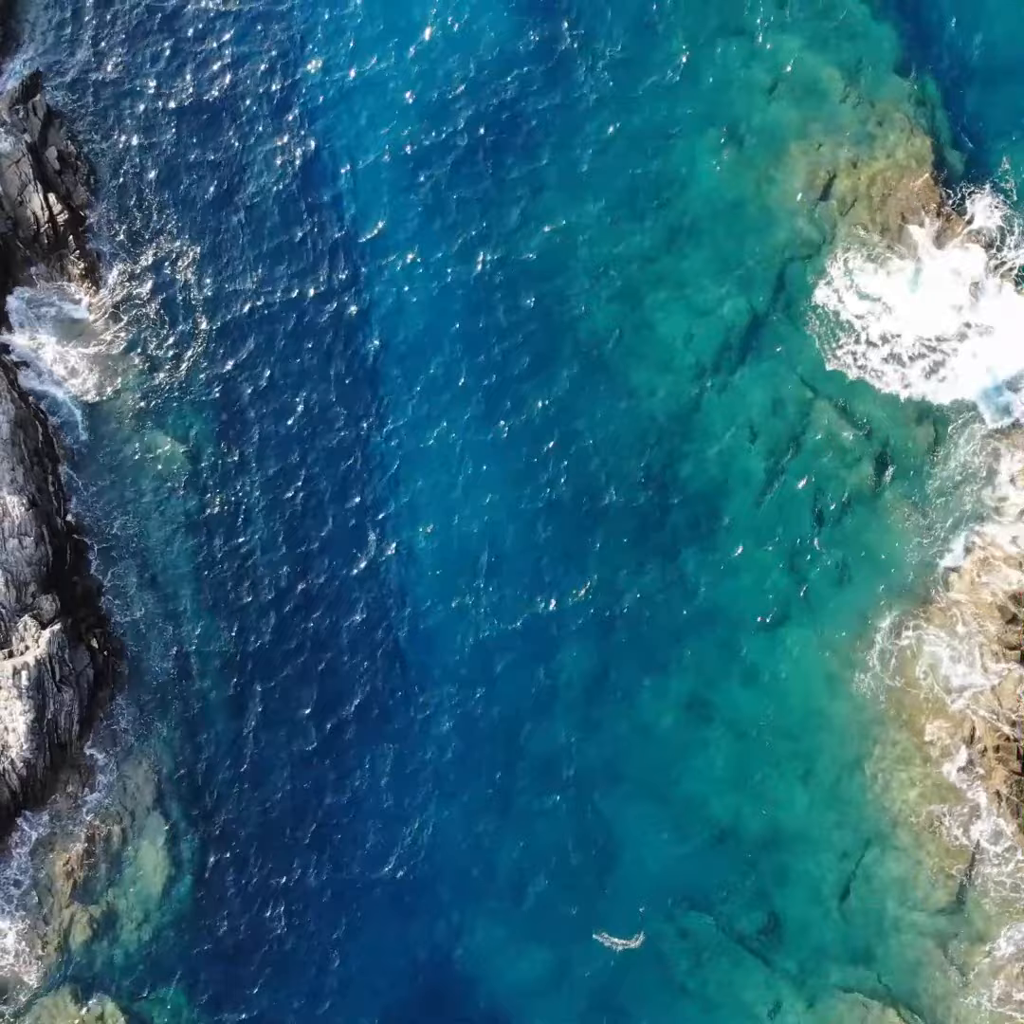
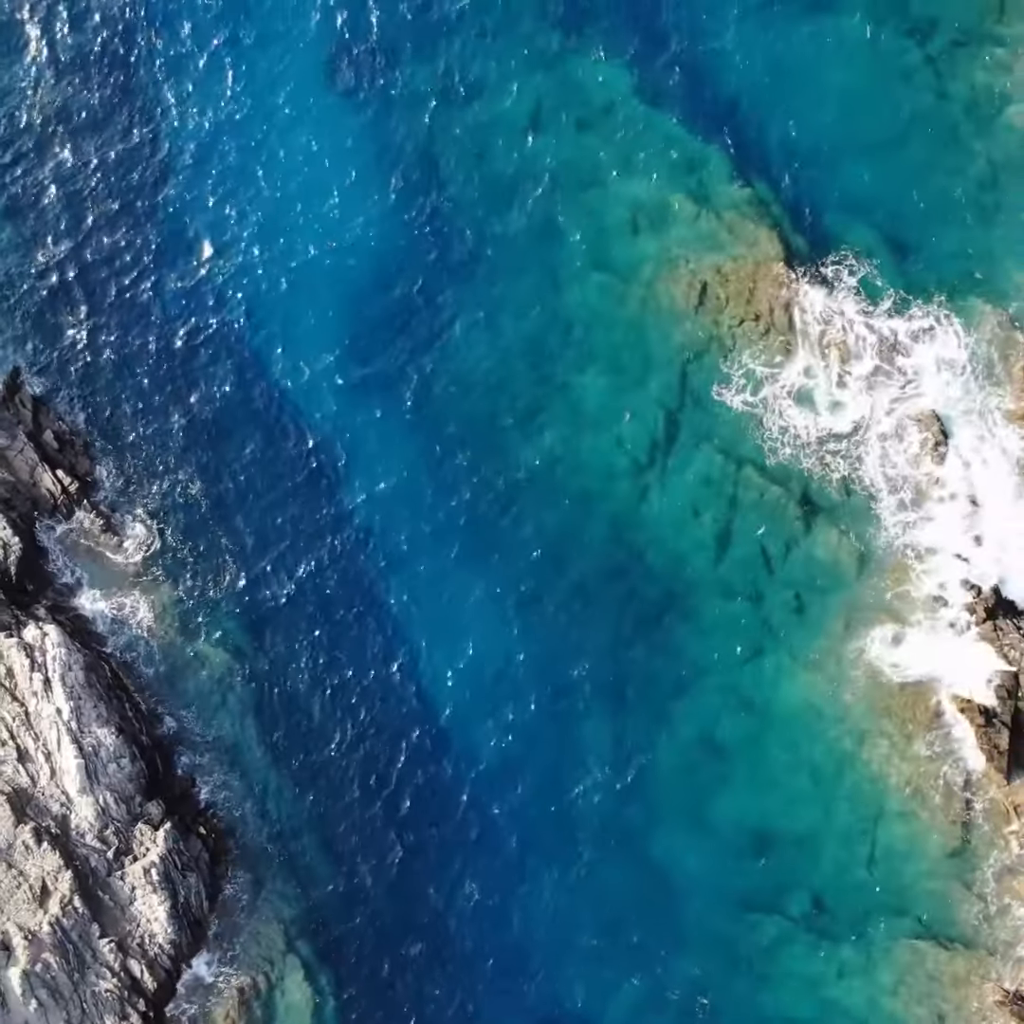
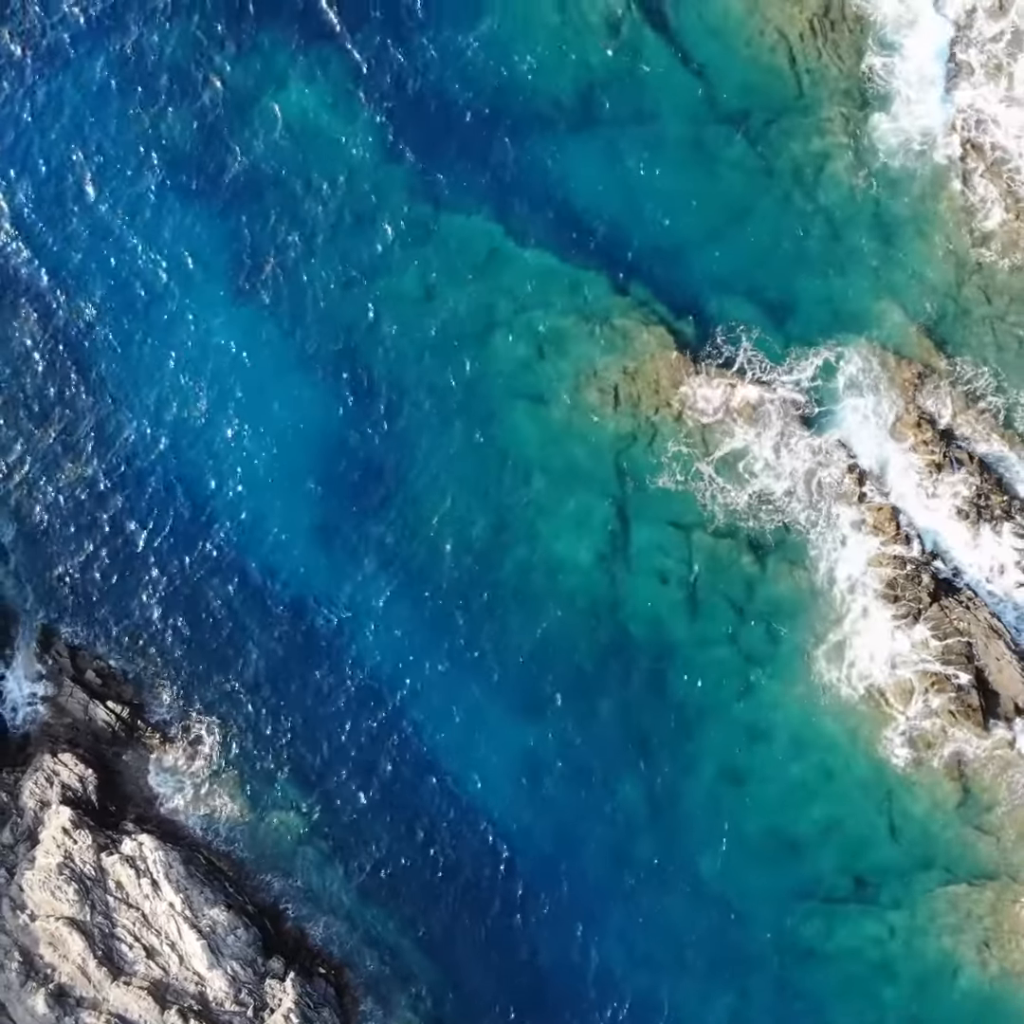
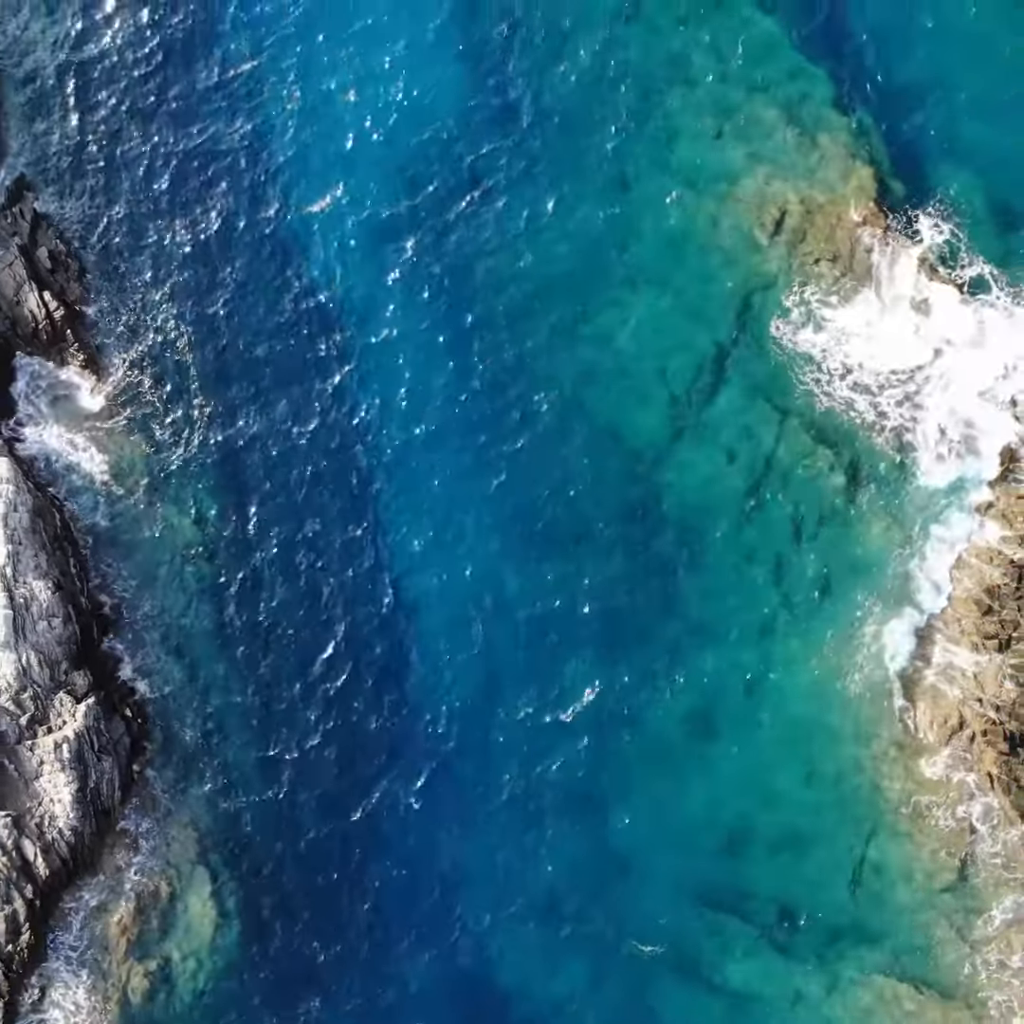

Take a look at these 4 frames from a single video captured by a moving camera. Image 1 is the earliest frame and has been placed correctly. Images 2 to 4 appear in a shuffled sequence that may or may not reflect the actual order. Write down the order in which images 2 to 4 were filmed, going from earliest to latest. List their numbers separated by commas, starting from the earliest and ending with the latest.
4, 2, 3
